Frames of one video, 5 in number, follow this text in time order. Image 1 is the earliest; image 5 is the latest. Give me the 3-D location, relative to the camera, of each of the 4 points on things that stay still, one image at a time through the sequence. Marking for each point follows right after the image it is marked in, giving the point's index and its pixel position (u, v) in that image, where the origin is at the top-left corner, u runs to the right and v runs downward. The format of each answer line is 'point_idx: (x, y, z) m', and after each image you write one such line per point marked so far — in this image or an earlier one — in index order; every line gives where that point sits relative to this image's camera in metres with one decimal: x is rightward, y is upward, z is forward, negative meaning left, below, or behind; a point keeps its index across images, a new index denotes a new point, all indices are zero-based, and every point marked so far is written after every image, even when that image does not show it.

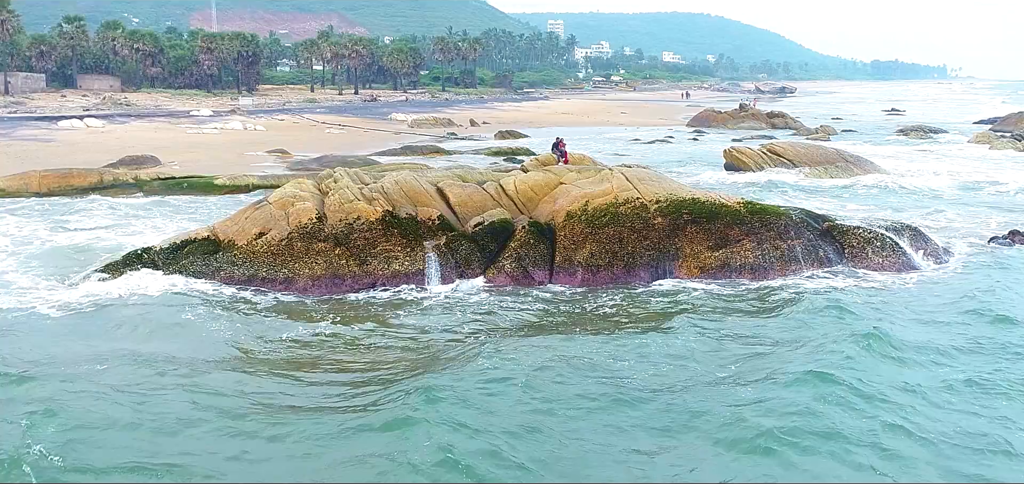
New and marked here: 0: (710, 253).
0: (+2.8, -0.1, +14.7) m
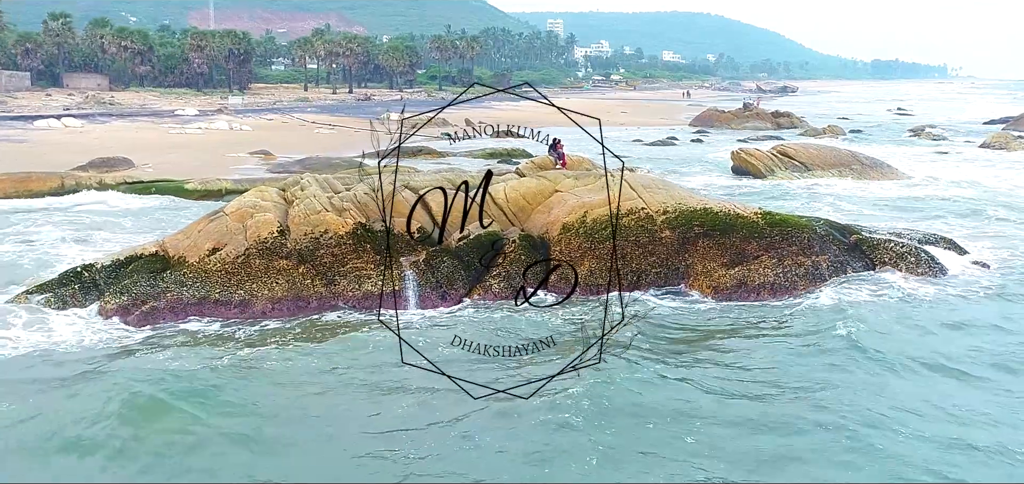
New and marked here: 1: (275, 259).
0: (+2.6, -0.3, +13.0) m
1: (-2.8, -0.2, +12.3) m
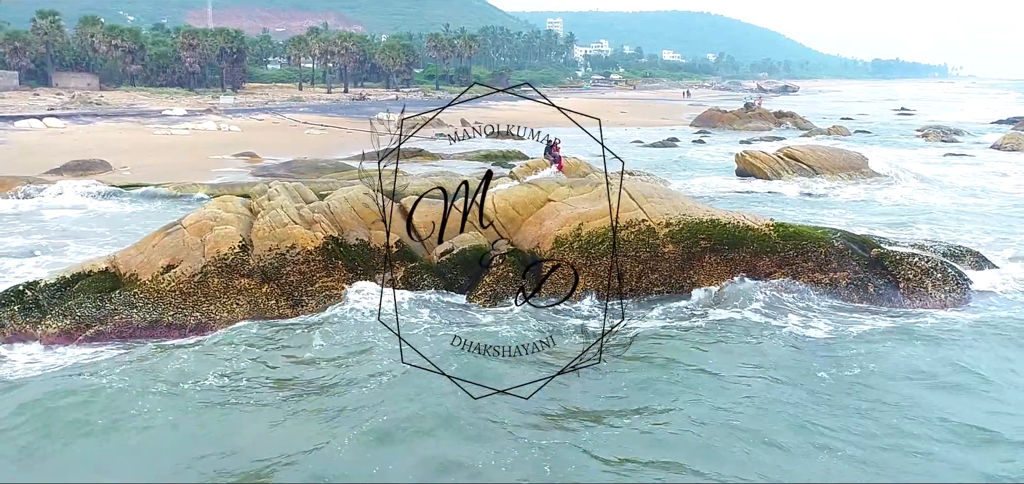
0: (+2.5, -0.5, +11.8) m
1: (-2.9, -0.4, +11.1) m
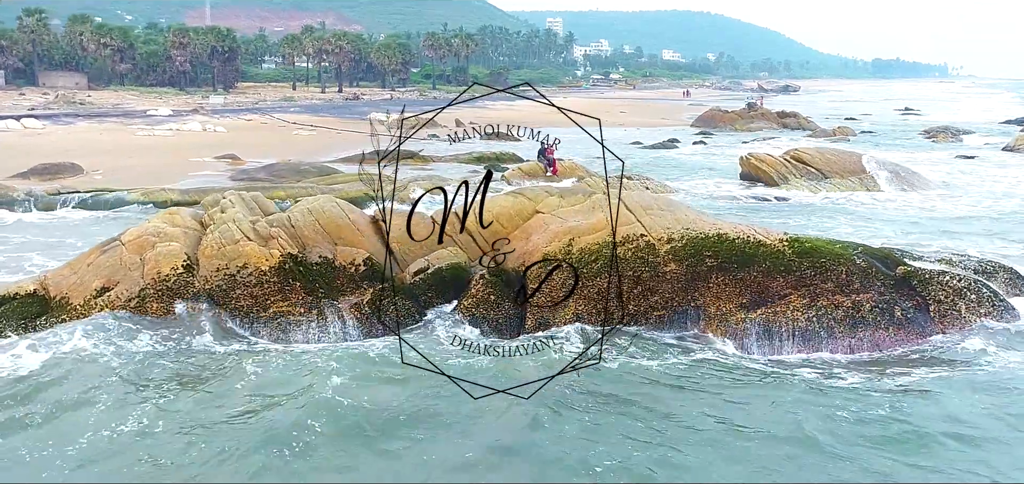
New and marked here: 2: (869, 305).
0: (+2.3, -0.7, +10.5) m
1: (-3.1, -0.6, +9.7) m
2: (+3.6, -0.6, +10.7) m
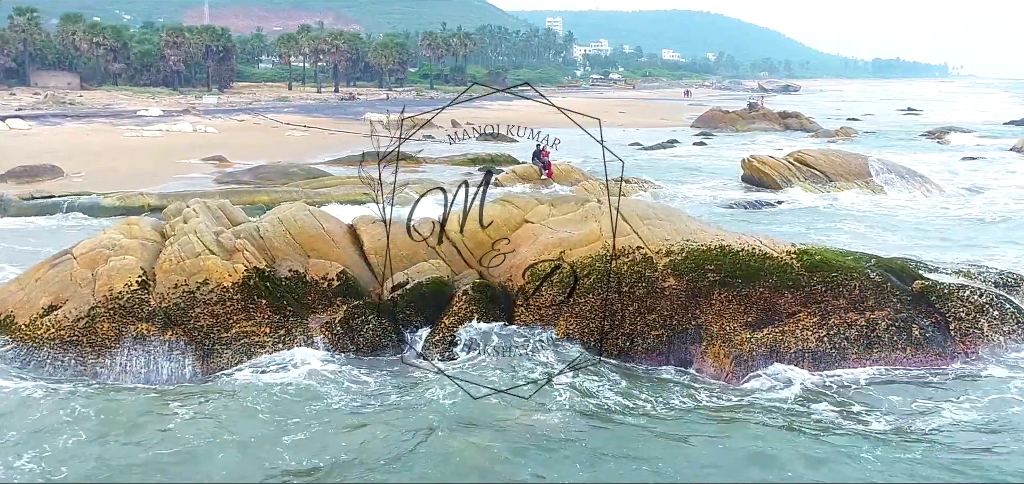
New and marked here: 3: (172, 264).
0: (+2.2, -0.8, +9.7) m
1: (-3.2, -0.7, +8.9) m
2: (+3.5, -0.7, +9.9) m
3: (-3.0, -0.2, +9.2) m
